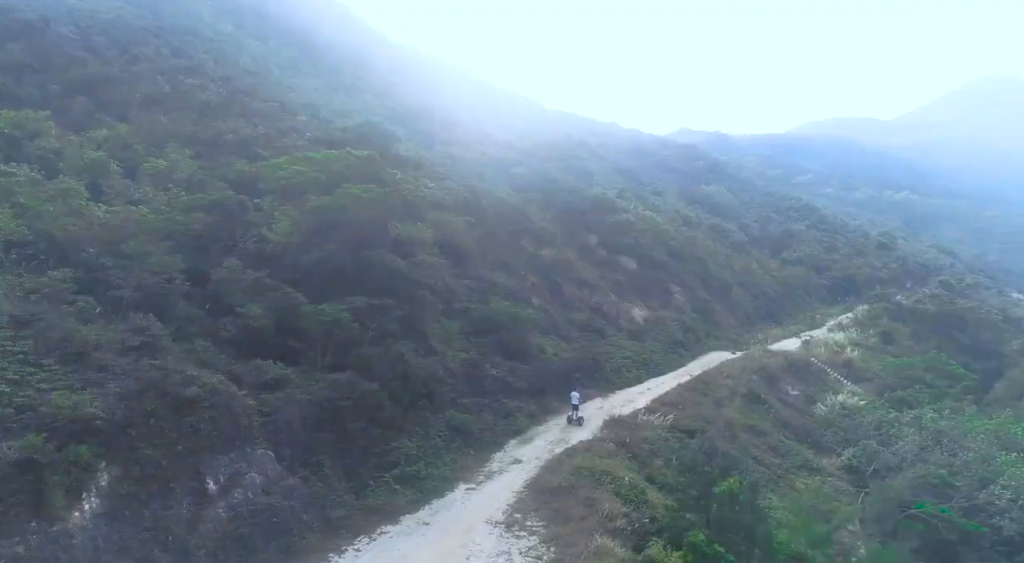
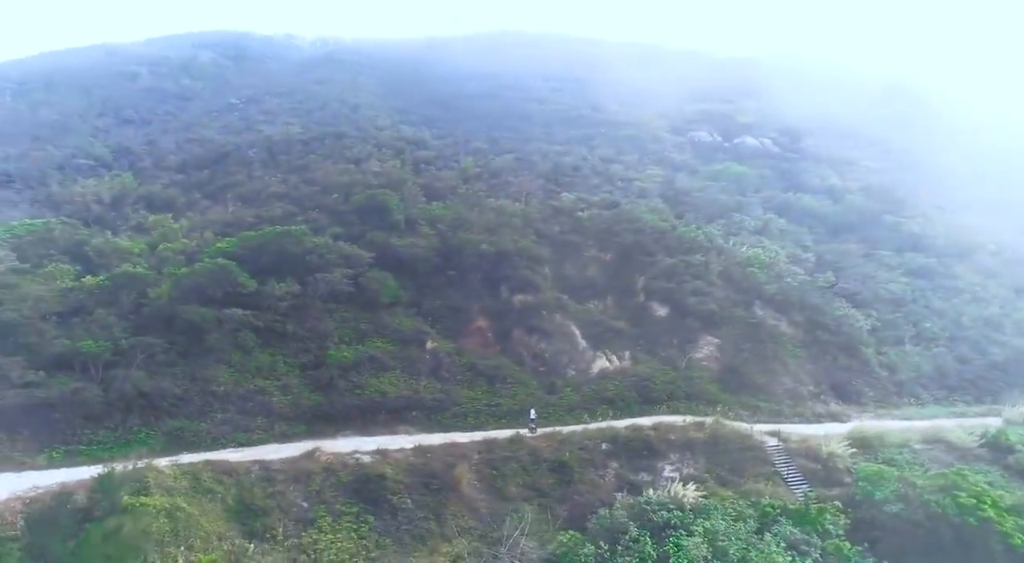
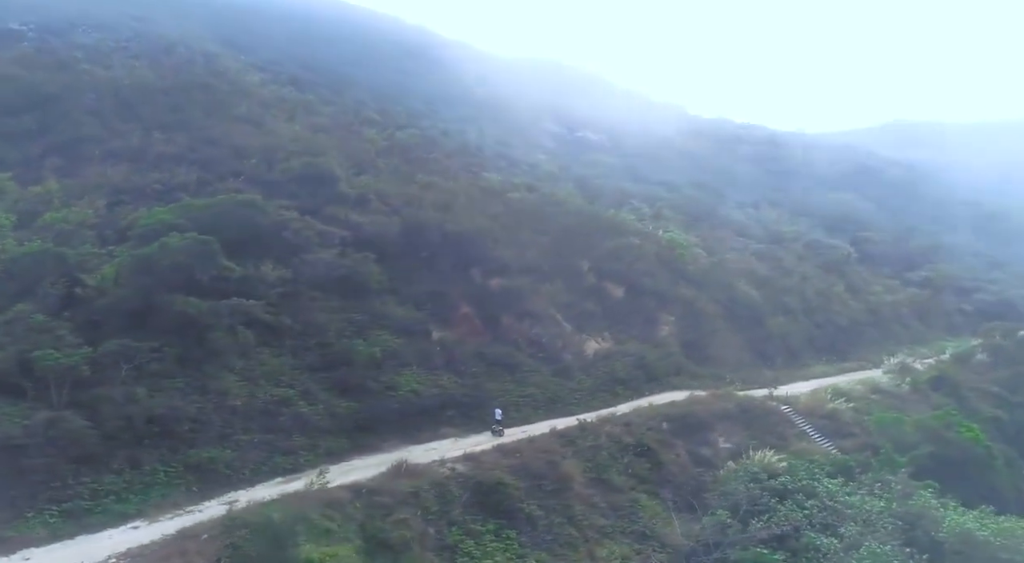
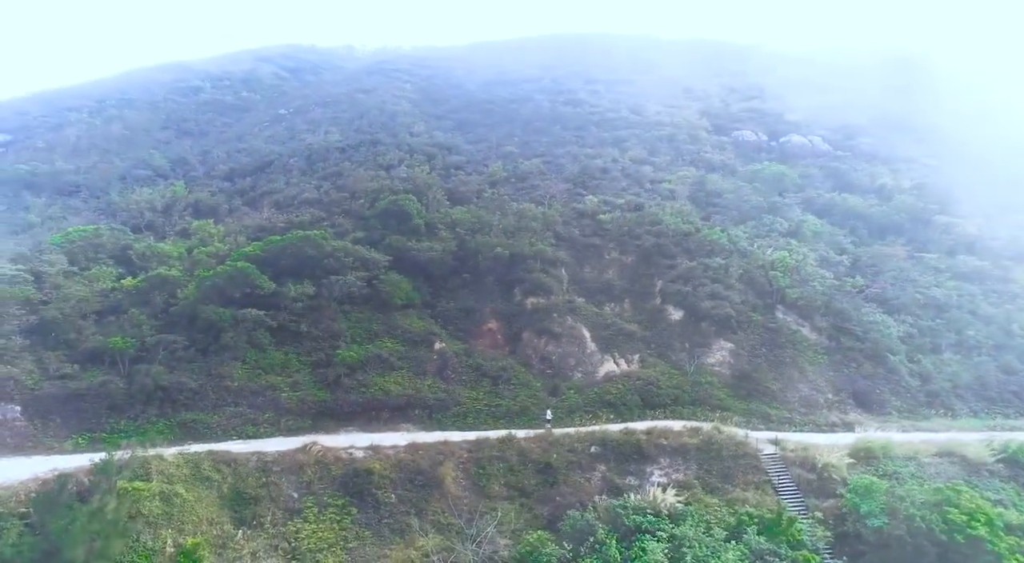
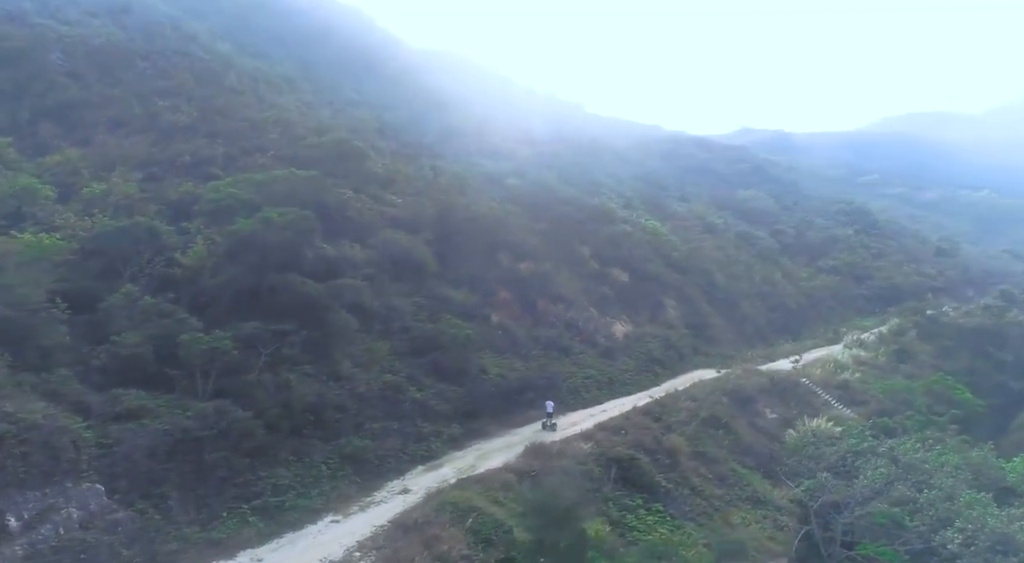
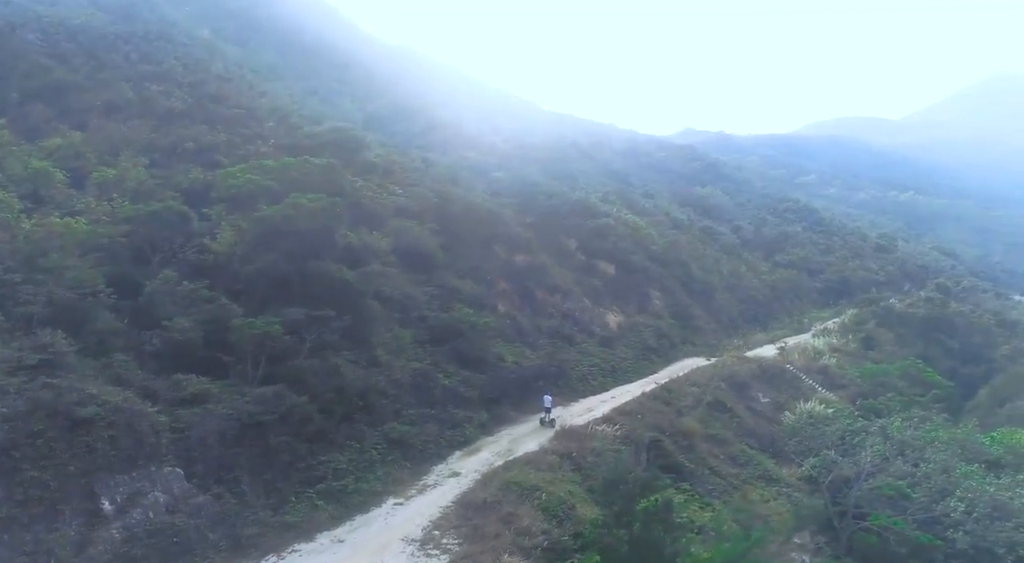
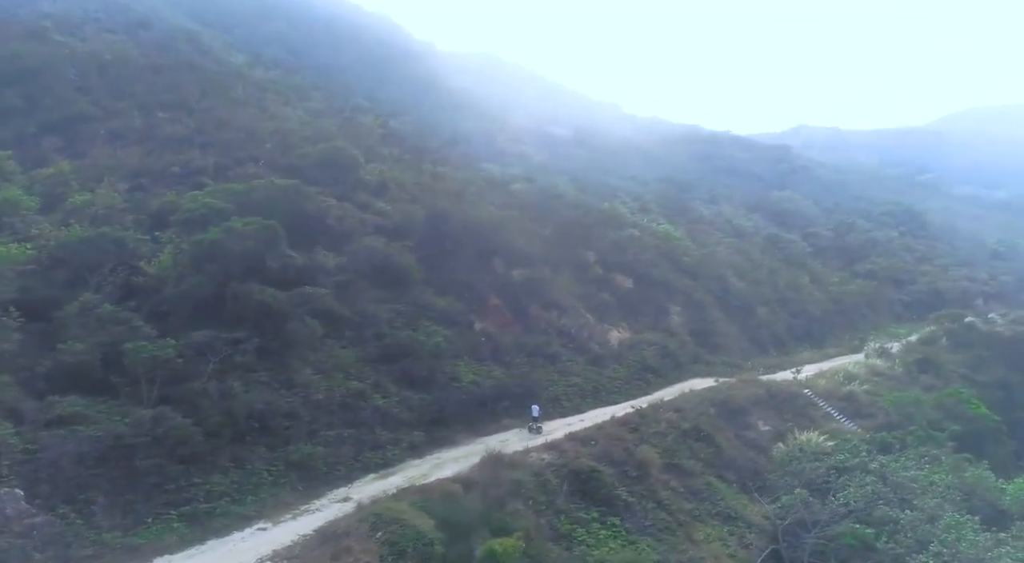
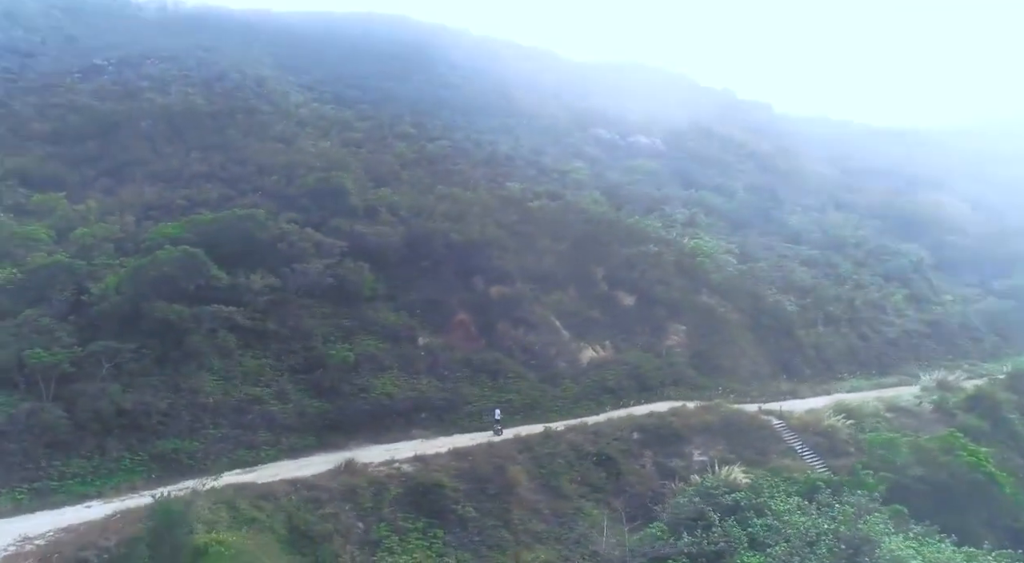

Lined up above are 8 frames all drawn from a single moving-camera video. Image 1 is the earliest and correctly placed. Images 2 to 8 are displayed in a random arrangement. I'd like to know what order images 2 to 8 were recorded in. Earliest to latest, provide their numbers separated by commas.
6, 5, 7, 3, 8, 2, 4
